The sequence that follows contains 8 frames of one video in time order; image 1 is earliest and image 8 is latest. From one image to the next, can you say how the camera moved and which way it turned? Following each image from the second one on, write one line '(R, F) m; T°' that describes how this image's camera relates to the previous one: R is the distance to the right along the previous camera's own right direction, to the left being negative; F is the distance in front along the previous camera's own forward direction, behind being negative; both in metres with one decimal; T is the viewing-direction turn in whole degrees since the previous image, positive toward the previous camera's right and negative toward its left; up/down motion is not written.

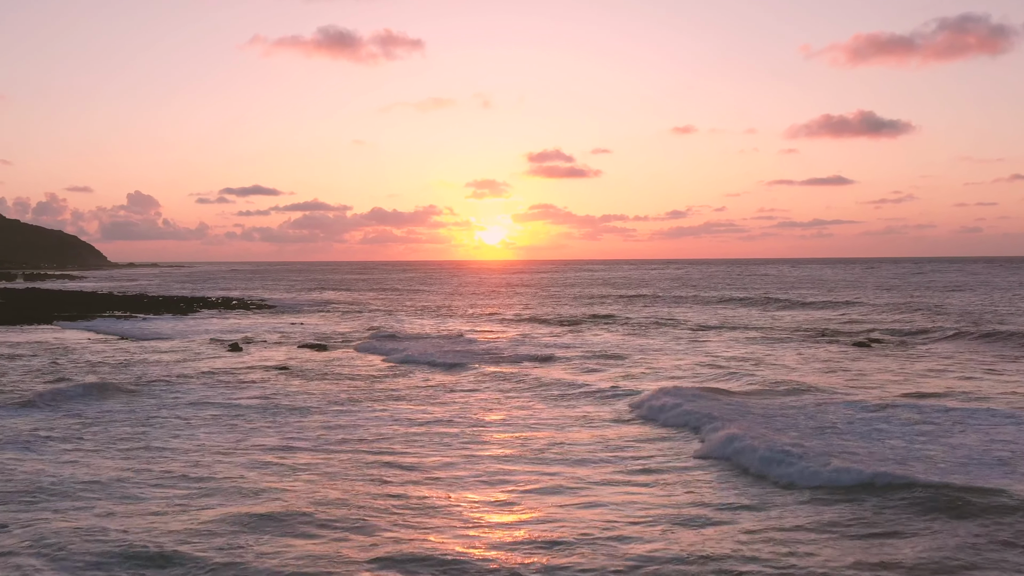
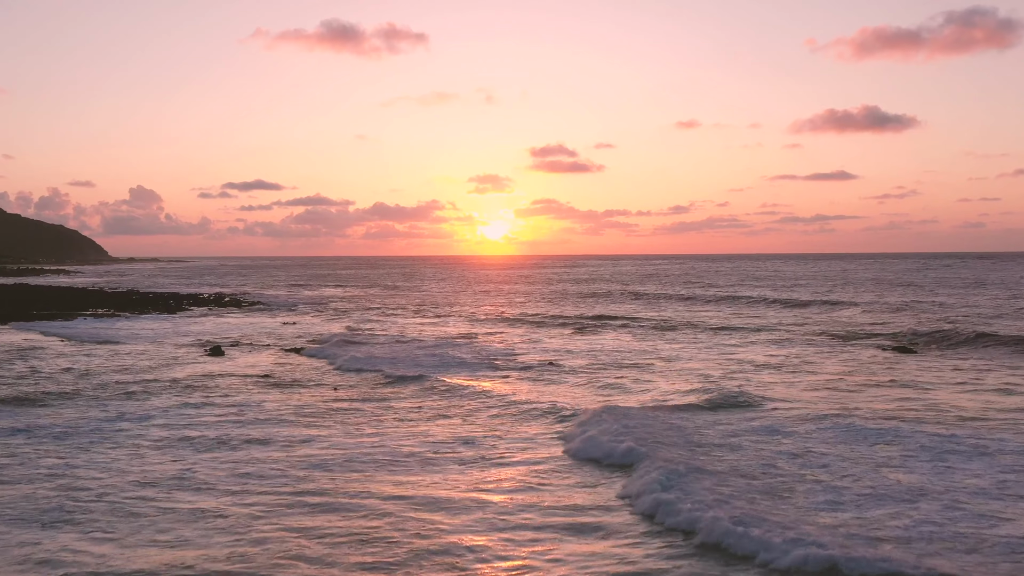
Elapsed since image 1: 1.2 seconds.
(0.0, +2.4) m; 0°
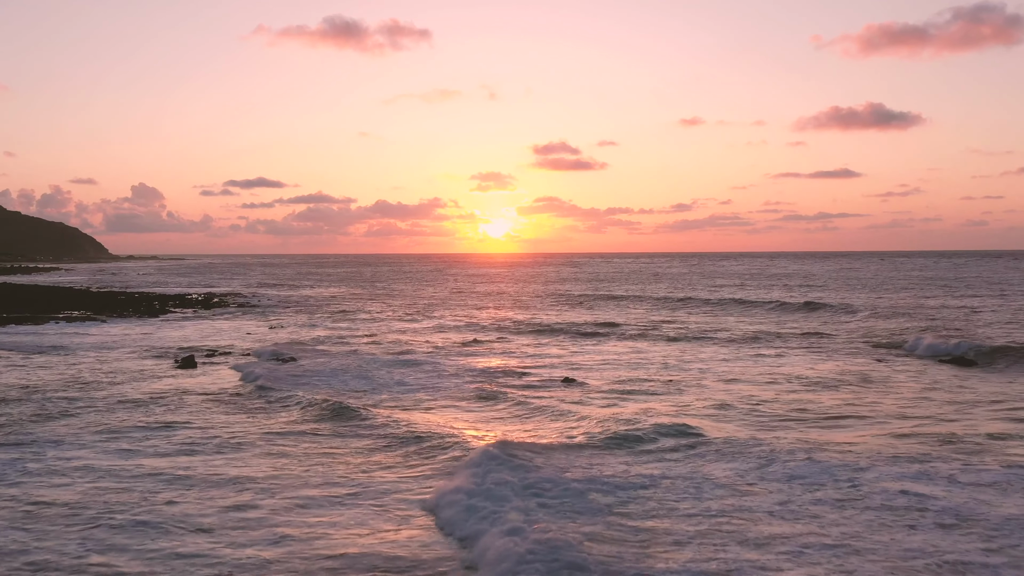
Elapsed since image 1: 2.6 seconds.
(-0.2, +3.1) m; 0°
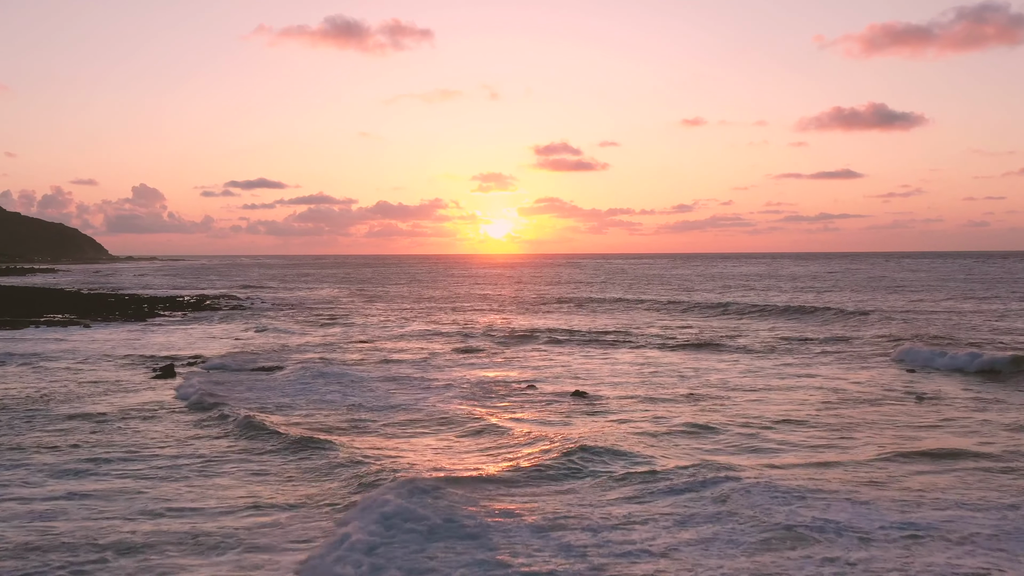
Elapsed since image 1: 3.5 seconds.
(-0.1, +1.9) m; 0°
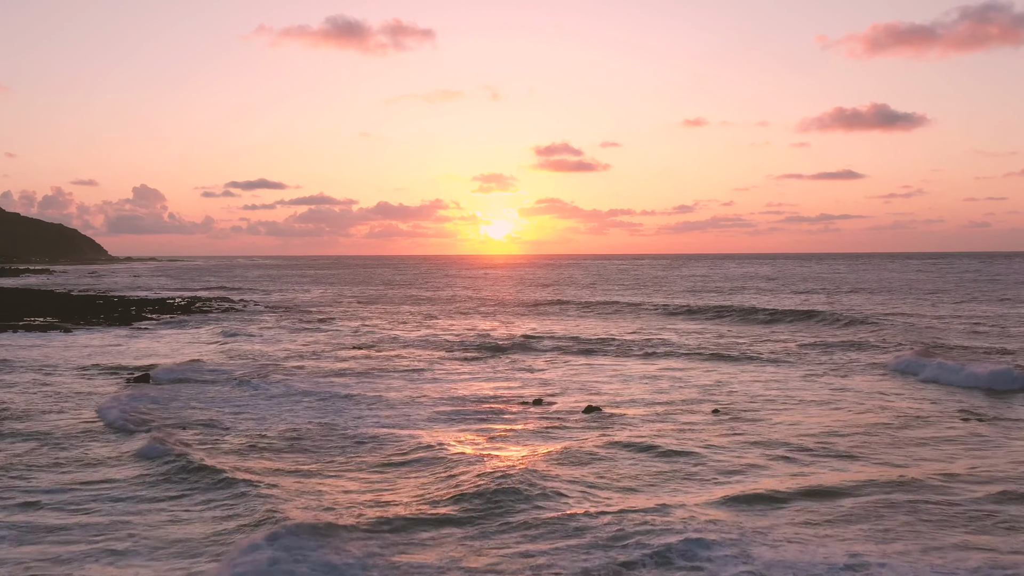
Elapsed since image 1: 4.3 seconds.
(-0.2, +1.9) m; 0°
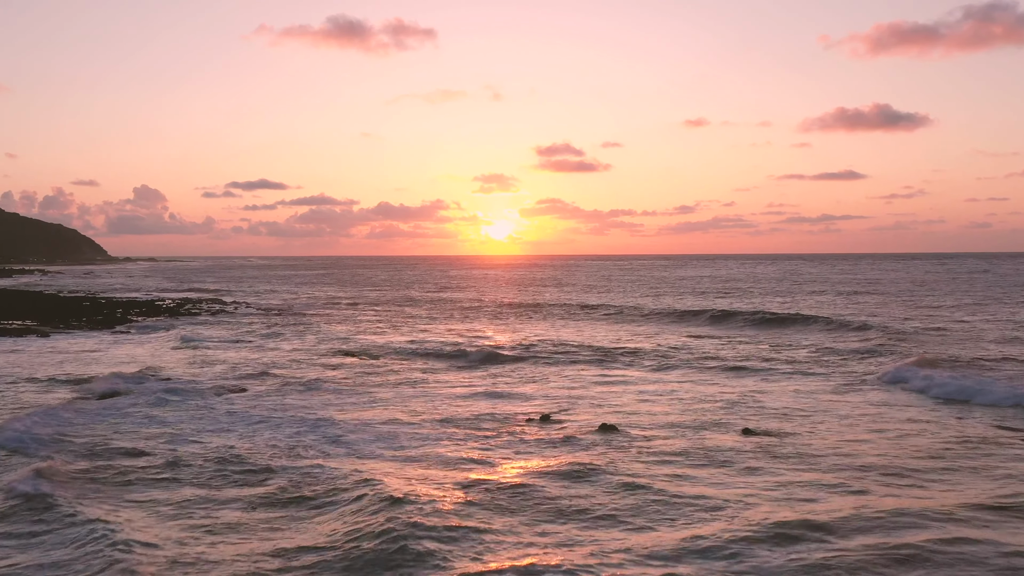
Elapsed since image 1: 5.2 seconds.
(-0.1, +2.0) m; 0°
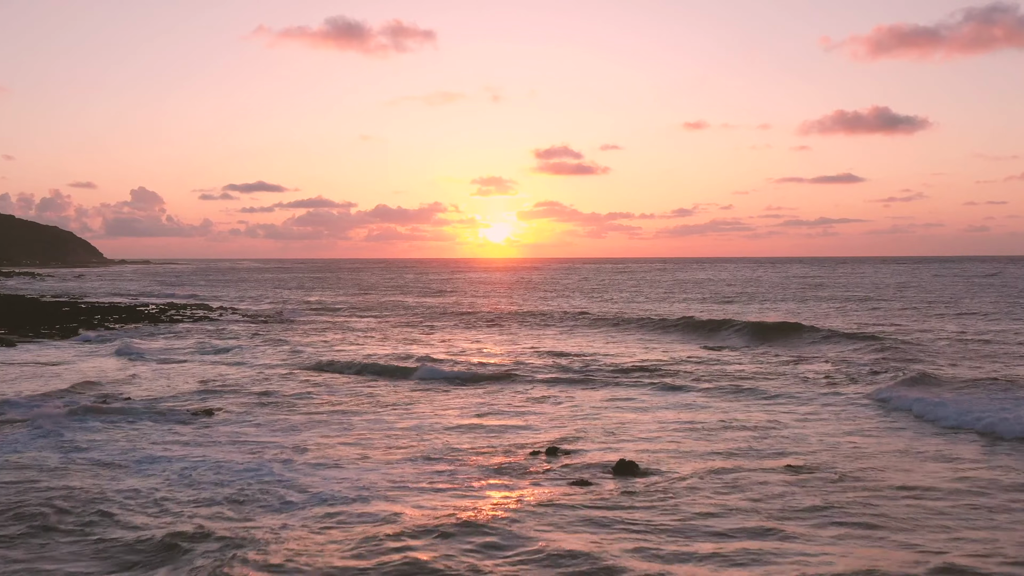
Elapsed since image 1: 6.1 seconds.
(-0.1, +2.4) m; 0°
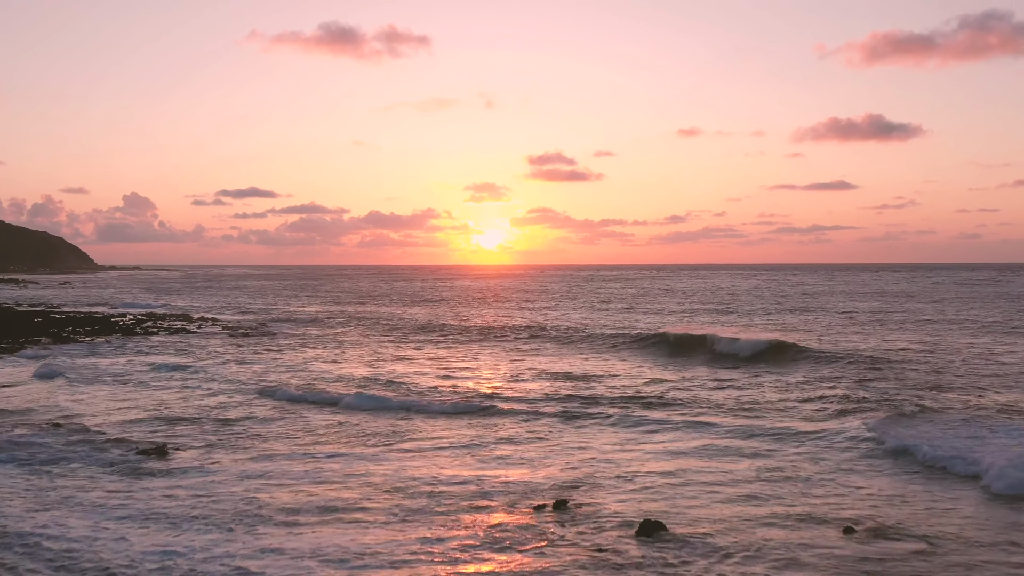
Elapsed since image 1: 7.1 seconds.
(-0.1, +2.5) m; 0°
